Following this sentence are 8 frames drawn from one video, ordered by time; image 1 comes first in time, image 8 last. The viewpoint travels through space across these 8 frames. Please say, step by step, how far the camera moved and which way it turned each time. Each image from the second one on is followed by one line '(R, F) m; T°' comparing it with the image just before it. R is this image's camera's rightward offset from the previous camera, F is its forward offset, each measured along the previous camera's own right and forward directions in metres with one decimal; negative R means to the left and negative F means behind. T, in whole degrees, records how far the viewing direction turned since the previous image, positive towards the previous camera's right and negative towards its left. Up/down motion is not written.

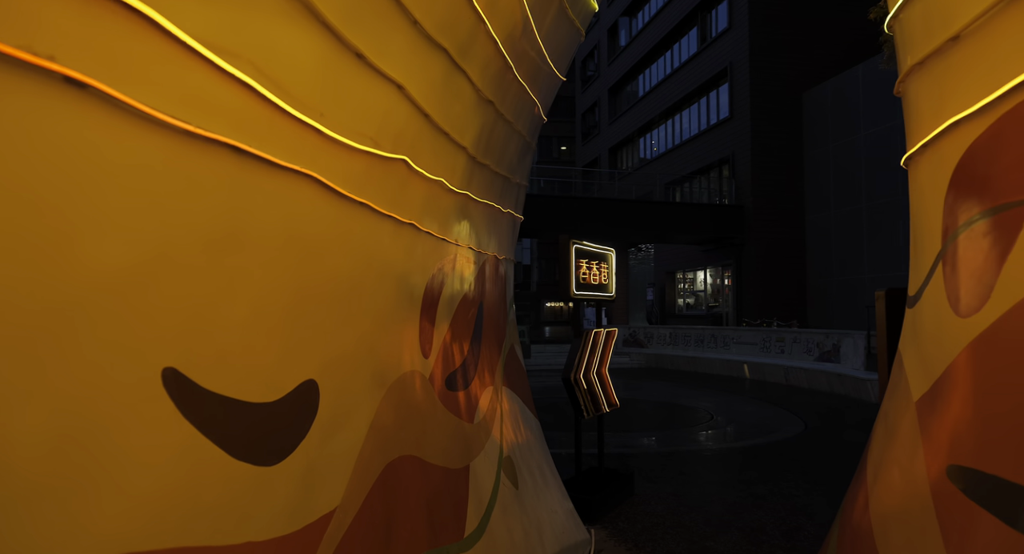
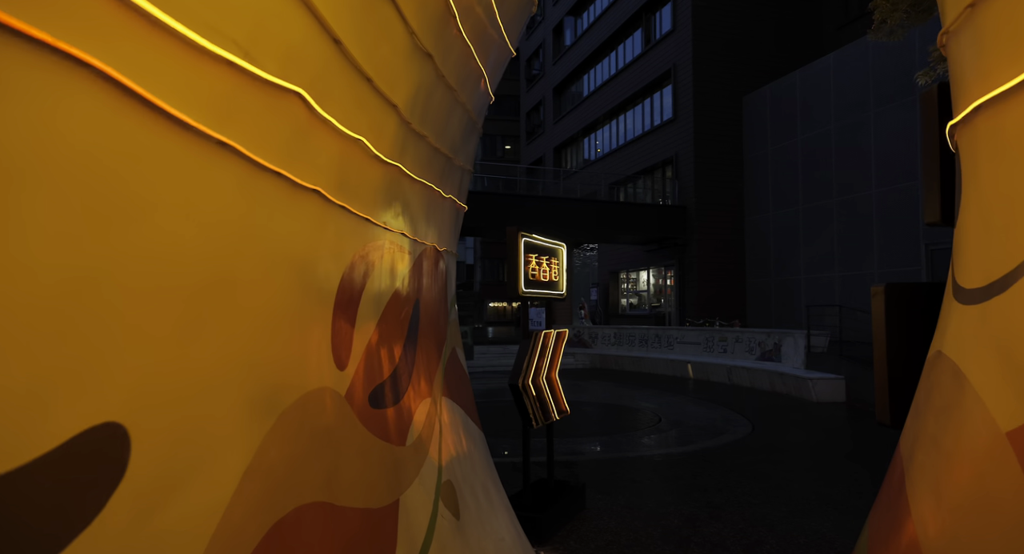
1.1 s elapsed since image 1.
(0.0, +0.6) m; +5°
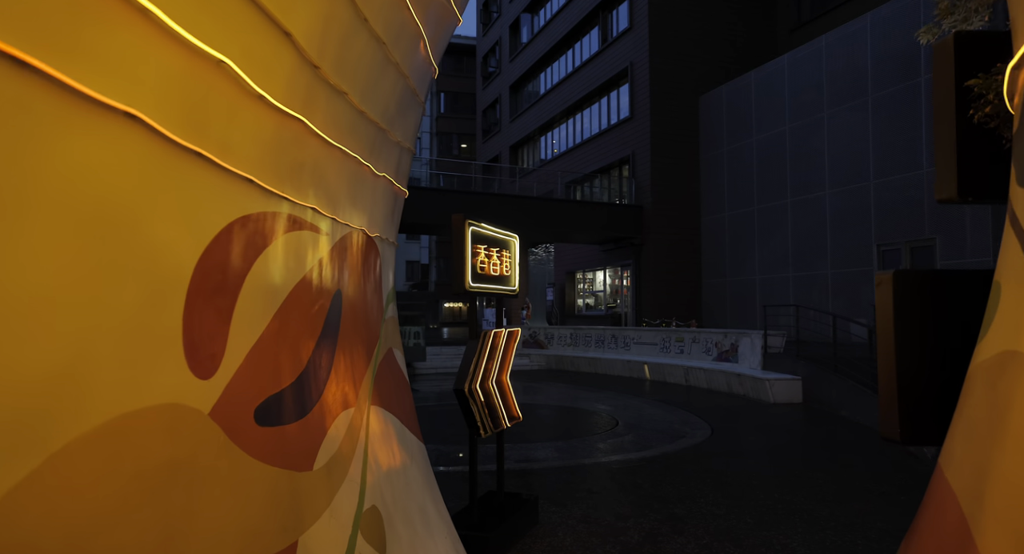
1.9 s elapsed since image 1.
(+0.1, +0.5) m; +4°
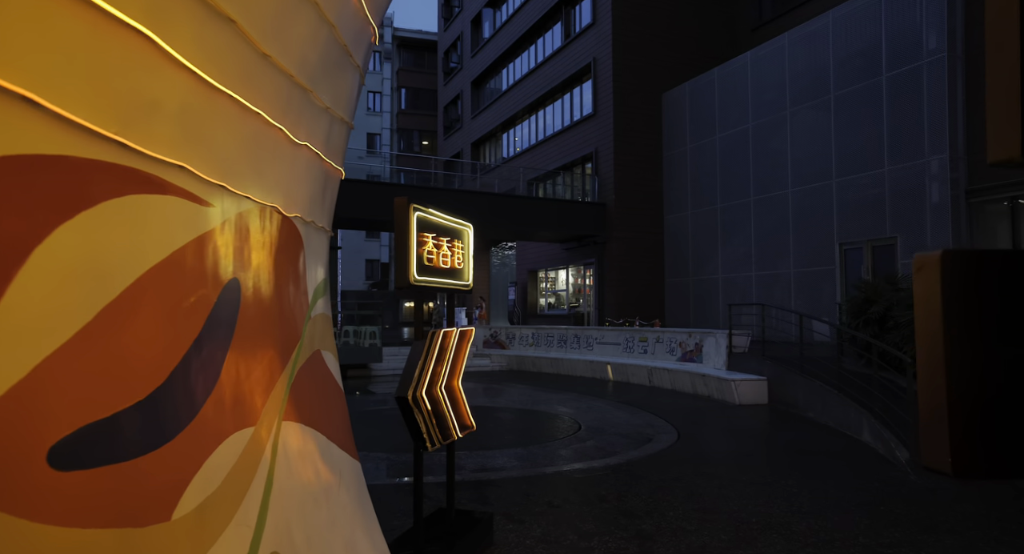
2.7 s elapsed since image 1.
(+0.1, +0.6) m; +4°
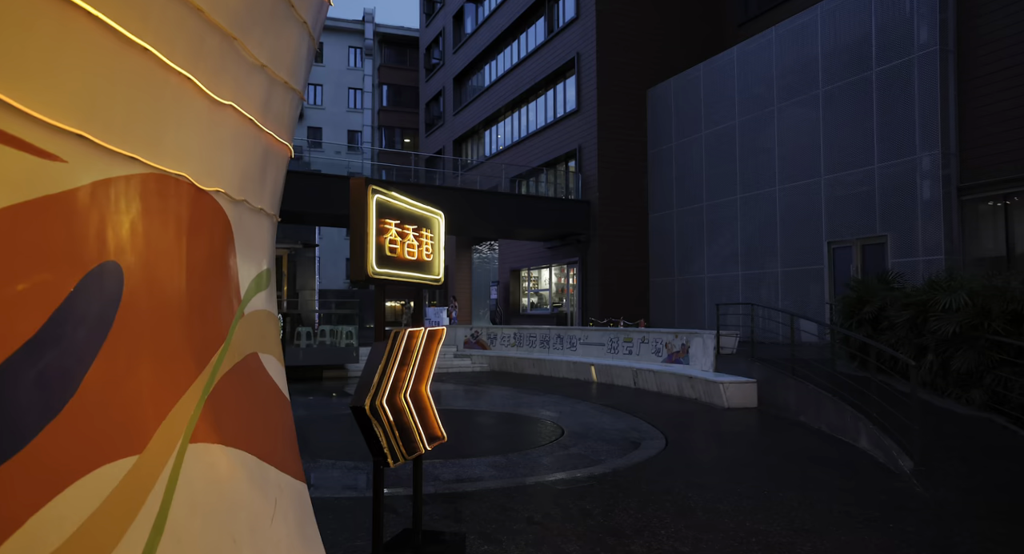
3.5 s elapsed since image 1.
(+0.1, +0.5) m; +2°
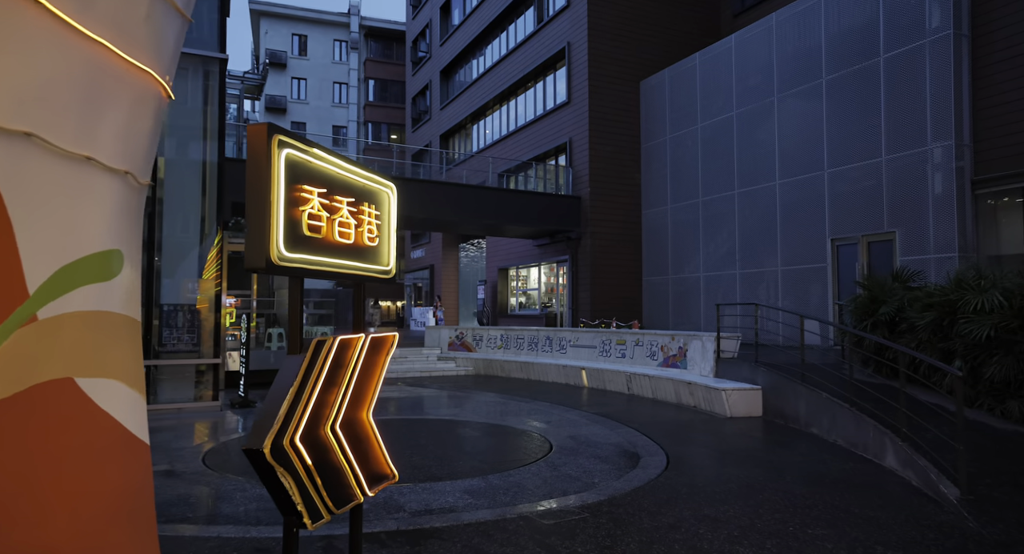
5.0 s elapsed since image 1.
(+0.1, +1.0) m; +1°
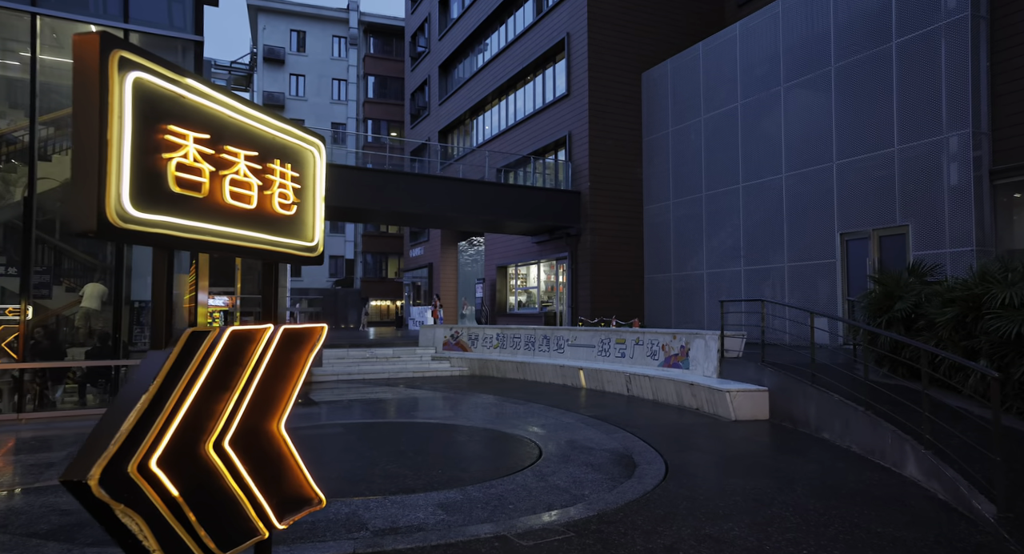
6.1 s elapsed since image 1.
(+0.2, +0.7) m; 0°
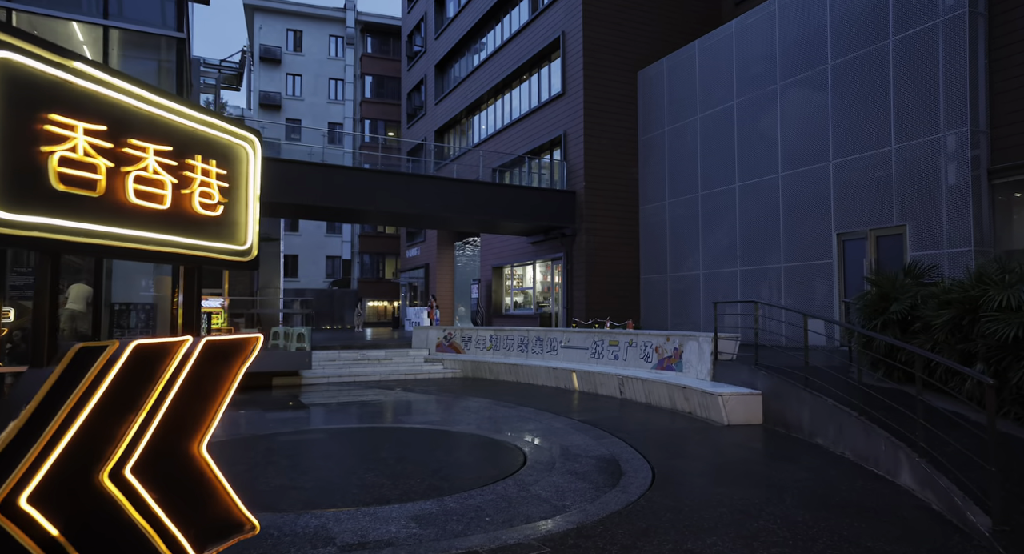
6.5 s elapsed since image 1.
(+0.2, +0.2) m; 0°
